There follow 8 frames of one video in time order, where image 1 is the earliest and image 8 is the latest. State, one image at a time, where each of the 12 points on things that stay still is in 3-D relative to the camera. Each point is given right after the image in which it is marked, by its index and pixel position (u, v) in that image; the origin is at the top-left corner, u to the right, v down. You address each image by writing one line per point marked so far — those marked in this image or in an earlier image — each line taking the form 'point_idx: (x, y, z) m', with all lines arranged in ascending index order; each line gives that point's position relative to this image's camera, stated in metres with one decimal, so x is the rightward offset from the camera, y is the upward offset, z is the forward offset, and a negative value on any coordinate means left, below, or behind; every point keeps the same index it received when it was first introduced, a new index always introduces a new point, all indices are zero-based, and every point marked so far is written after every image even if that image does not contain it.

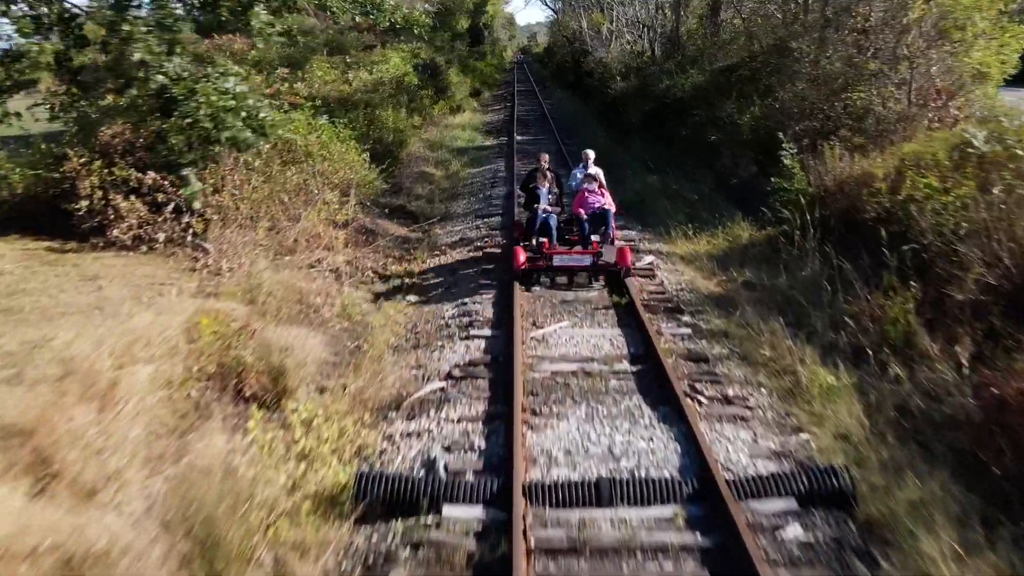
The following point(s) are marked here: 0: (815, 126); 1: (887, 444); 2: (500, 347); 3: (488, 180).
0: (+3.1, +1.7, +10.1) m
1: (+1.7, -0.7, +4.5) m
2: (-0.1, -0.4, +6.0) m
3: (-0.3, +1.5, +13.5) m
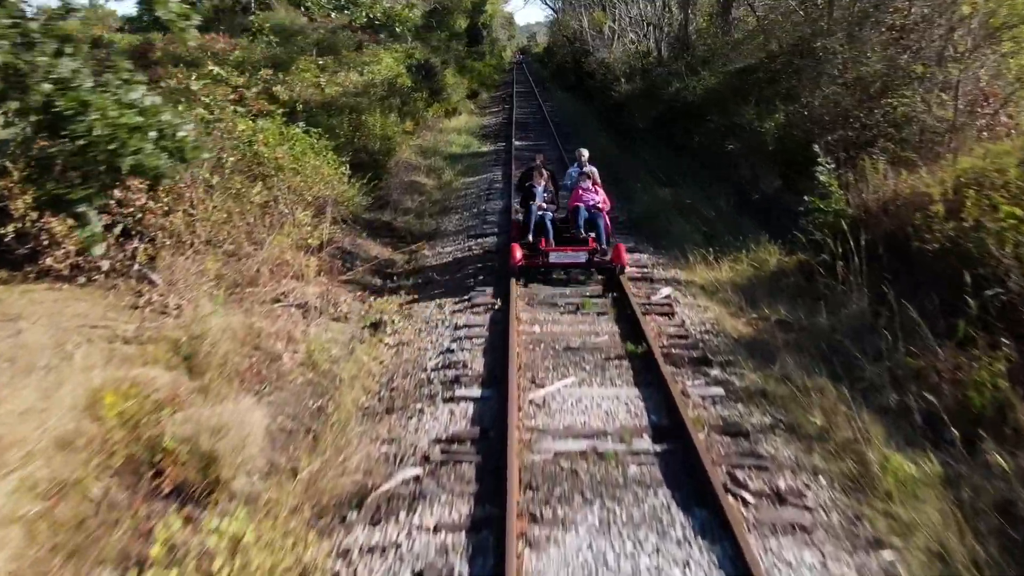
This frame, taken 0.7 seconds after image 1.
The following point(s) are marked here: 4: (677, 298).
0: (+3.1, +1.4, +9.0) m
1: (+1.7, -1.0, +3.4) m
2: (-0.1, -0.6, +4.9) m
3: (-0.4, +1.2, +12.4) m
4: (+1.2, -0.1, +7.1) m
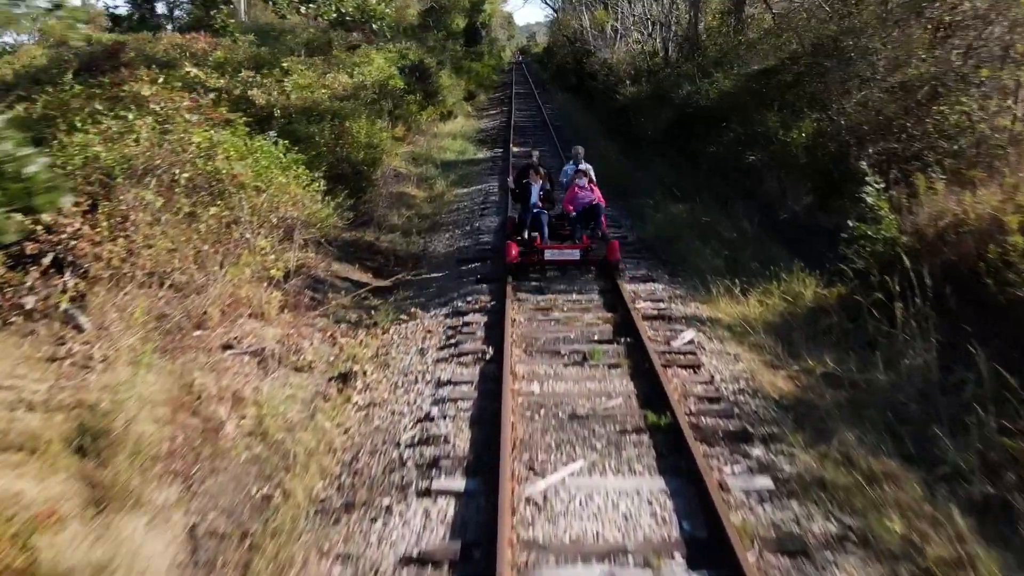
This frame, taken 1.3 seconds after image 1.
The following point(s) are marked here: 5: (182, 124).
0: (+3.1, +1.1, +7.9) m
1: (+1.6, -1.2, +2.3) m
2: (-0.1, -0.9, +3.8) m
3: (-0.4, +0.9, +11.3) m
4: (+1.2, -0.3, +6.0) m
5: (-2.4, +1.2, +7.2) m
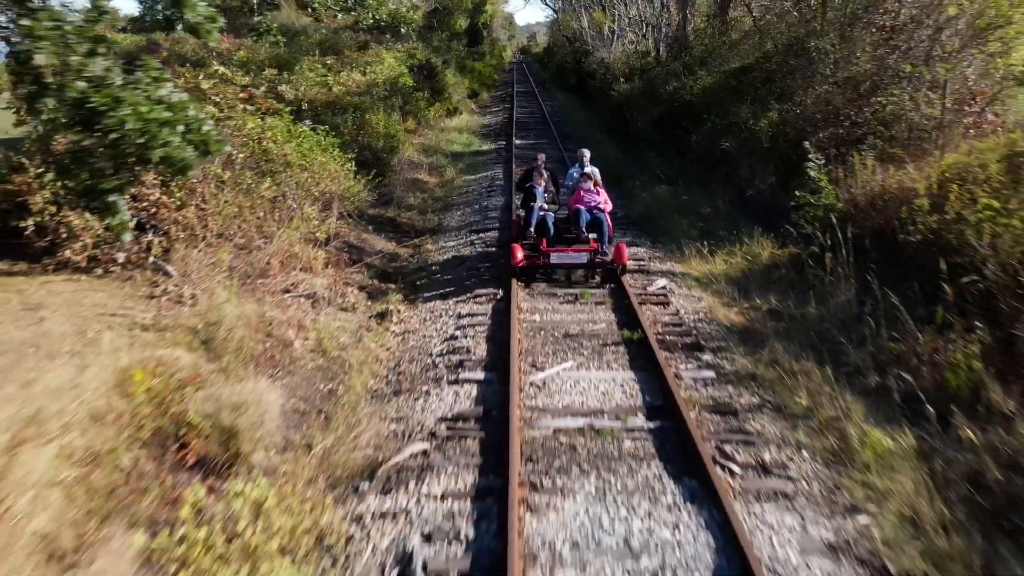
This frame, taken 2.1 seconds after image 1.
0: (+3.1, +1.5, +9.3) m
1: (+1.7, -0.9, +3.7) m
2: (-0.1, -0.6, +5.2) m
3: (-0.4, +1.3, +12.7) m
4: (+1.2, 0.0, +7.3) m
5: (-2.4, +1.5, +8.6) m
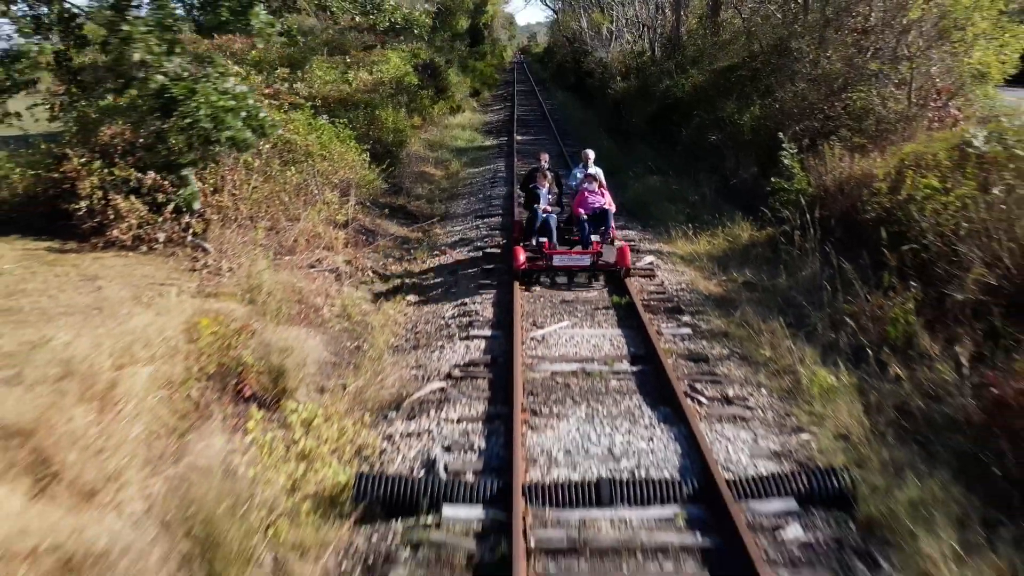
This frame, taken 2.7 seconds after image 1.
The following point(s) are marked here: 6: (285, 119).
0: (+3.1, +1.7, +10.1) m
1: (+1.7, -0.7, +4.5) m
2: (-0.1, -0.4, +6.0) m
3: (-0.3, +1.5, +13.5) m
4: (+1.2, +0.2, +8.2) m
5: (-2.4, +1.7, +9.4) m
6: (-2.2, +1.6, +9.6) m
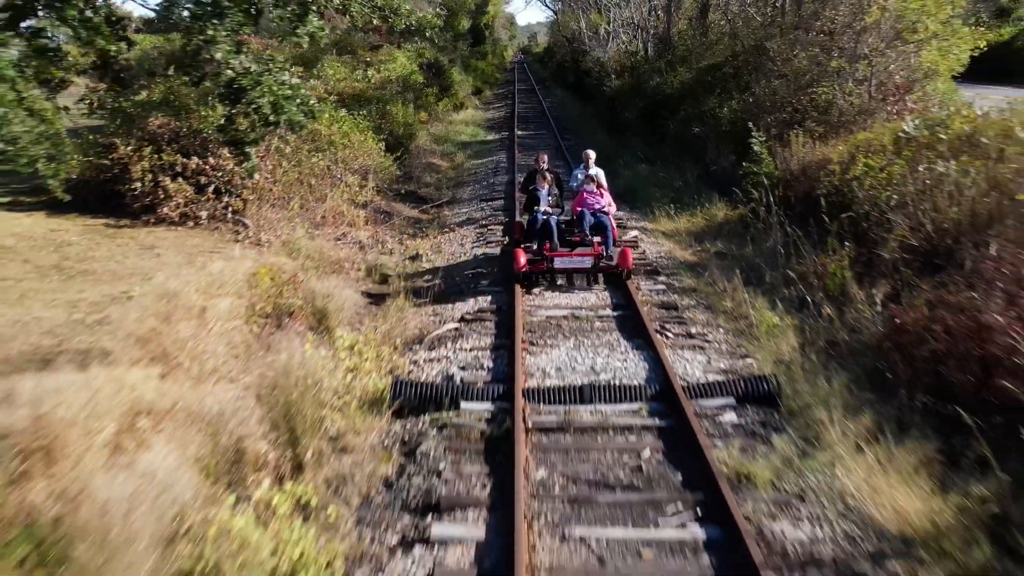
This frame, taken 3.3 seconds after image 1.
0: (+3.1, +1.9, +11.2) m
1: (+1.7, -0.4, +5.6) m
2: (-0.1, -0.1, +7.2) m
3: (-0.3, +1.8, +14.7) m
4: (+1.2, +0.5, +9.3) m
5: (-2.3, +2.0, +10.6) m
6: (-2.2, +1.9, +10.7) m
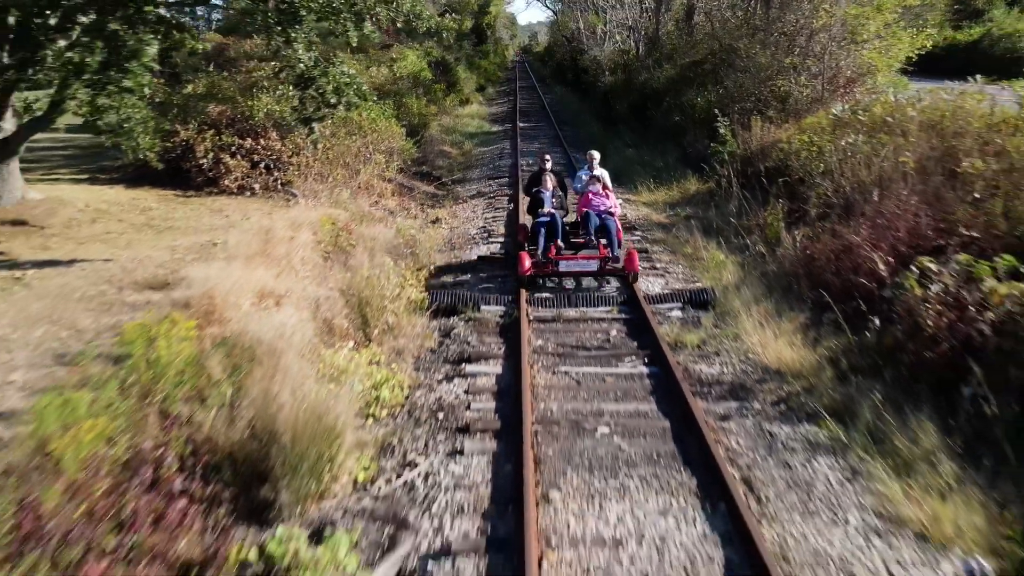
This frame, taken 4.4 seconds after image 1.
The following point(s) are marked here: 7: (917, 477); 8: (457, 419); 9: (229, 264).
0: (+3.2, +2.4, +13.1) m
1: (+1.8, 0.0, +7.5) m
2: (0.0, +0.4, +9.0) m
3: (-0.3, +2.2, +16.5) m
4: (+1.3, +0.9, +11.1) m
5: (-2.3, +2.5, +12.4) m
6: (-2.1, +2.4, +12.5) m
7: (+1.7, -0.8, +4.1) m
8: (-0.3, -0.6, +4.9) m
9: (-1.9, +0.2, +6.6) m
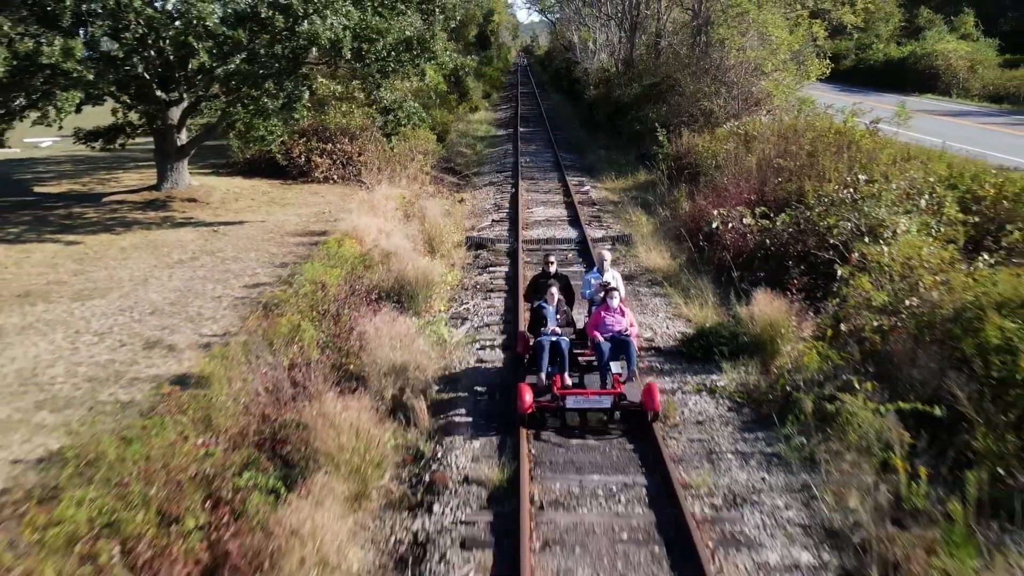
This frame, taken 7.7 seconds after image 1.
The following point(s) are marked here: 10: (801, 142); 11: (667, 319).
0: (+3.2, +3.1, +18.1) m
1: (+1.8, +0.7, +12.5) m
2: (0.0, +1.0, +14.0) m
3: (-0.2, +2.9, +21.5) m
4: (+1.3, +1.6, +16.2) m
5: (-2.3, +3.2, +17.4) m
6: (-2.1, +3.1, +17.6) m
7: (+1.7, -0.1, +9.2) m
8: (-0.3, 0.0, +10.0) m
9: (-1.9, +0.8, +11.6) m
10: (+3.6, +1.8, +12.3) m
11: (+1.4, -0.3, +8.7) m
